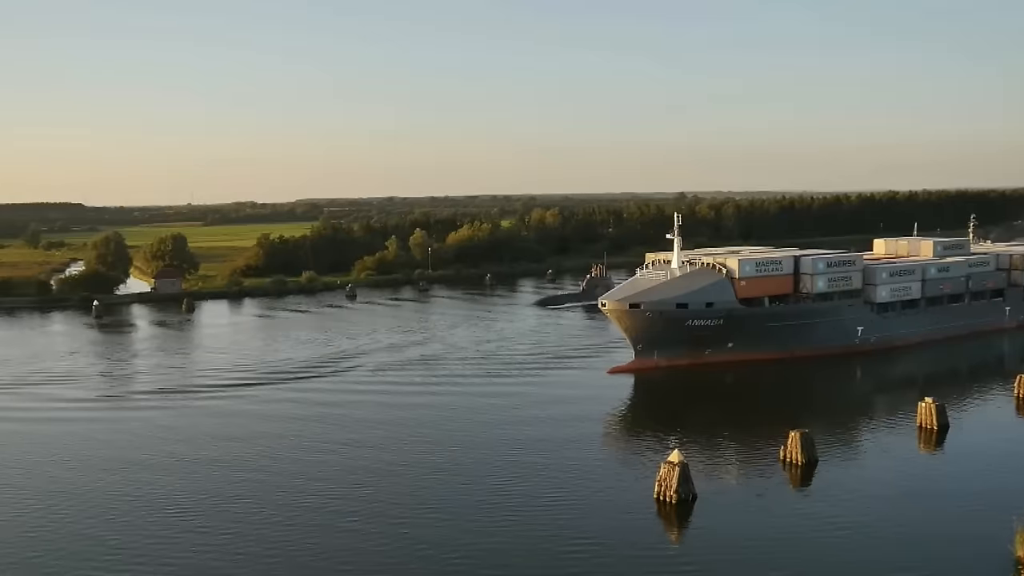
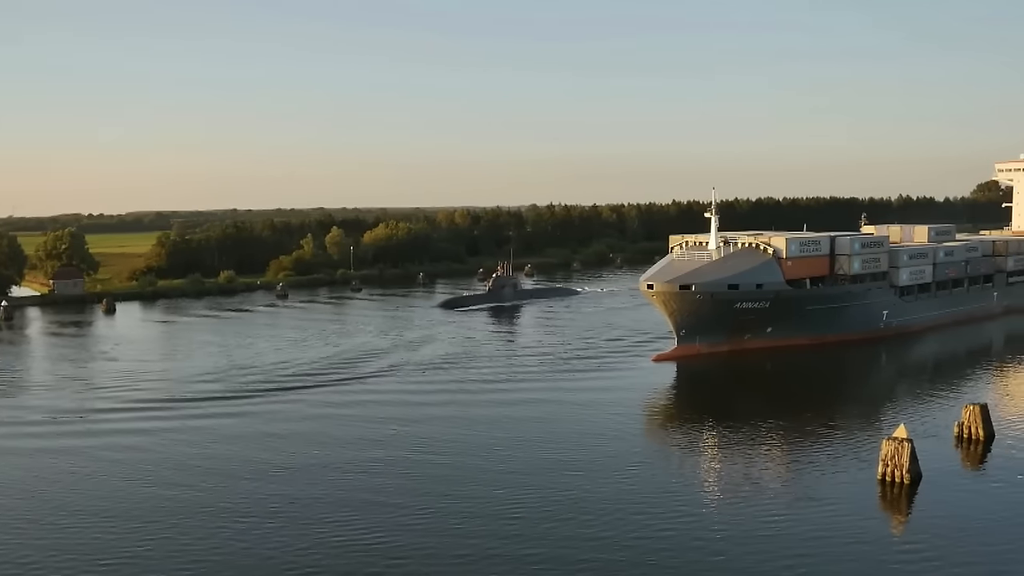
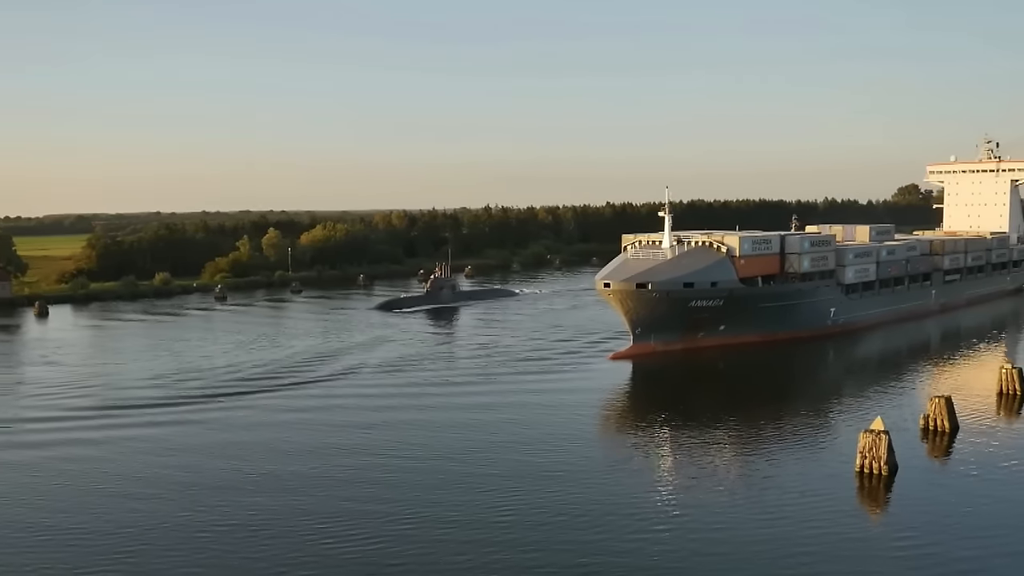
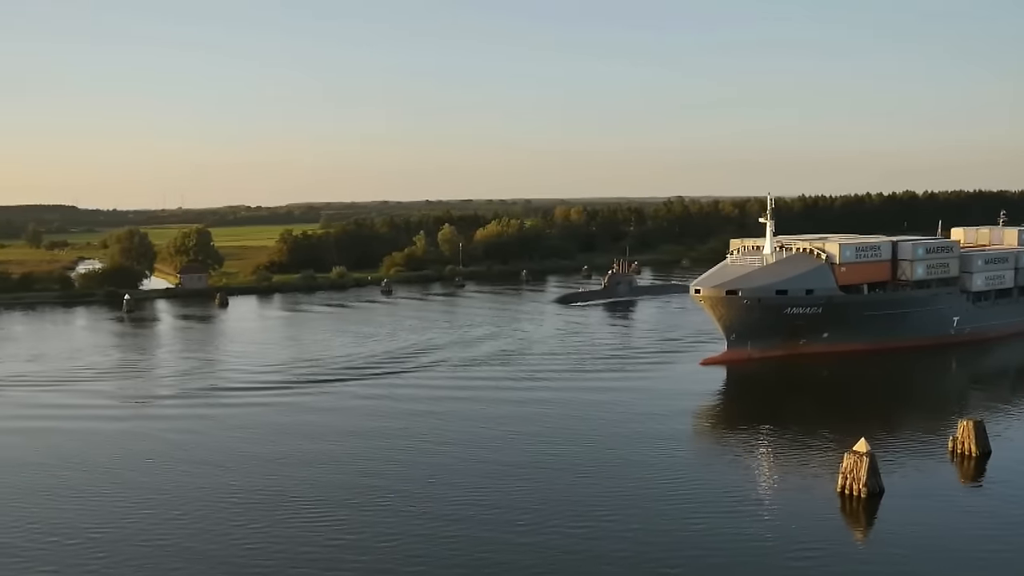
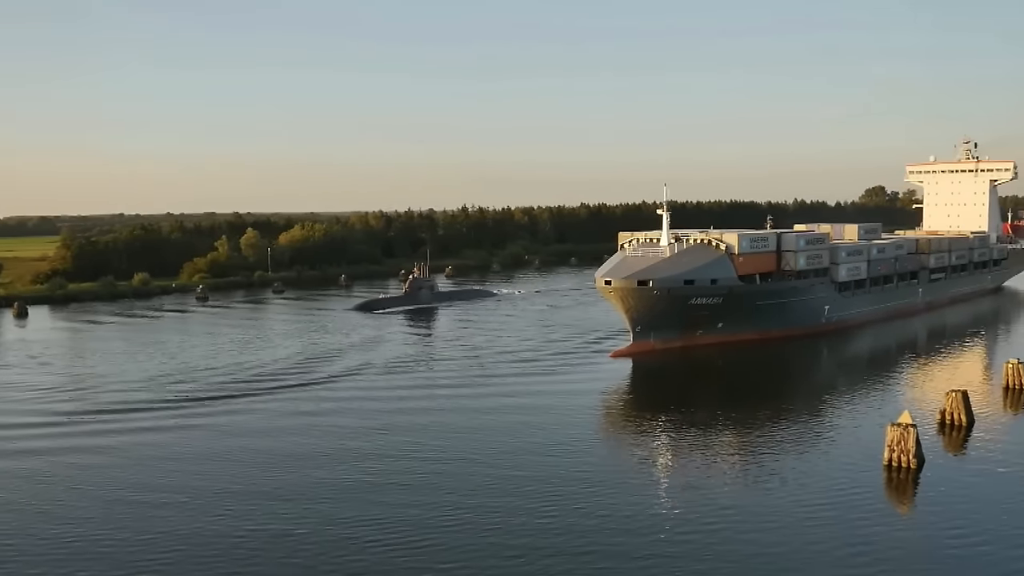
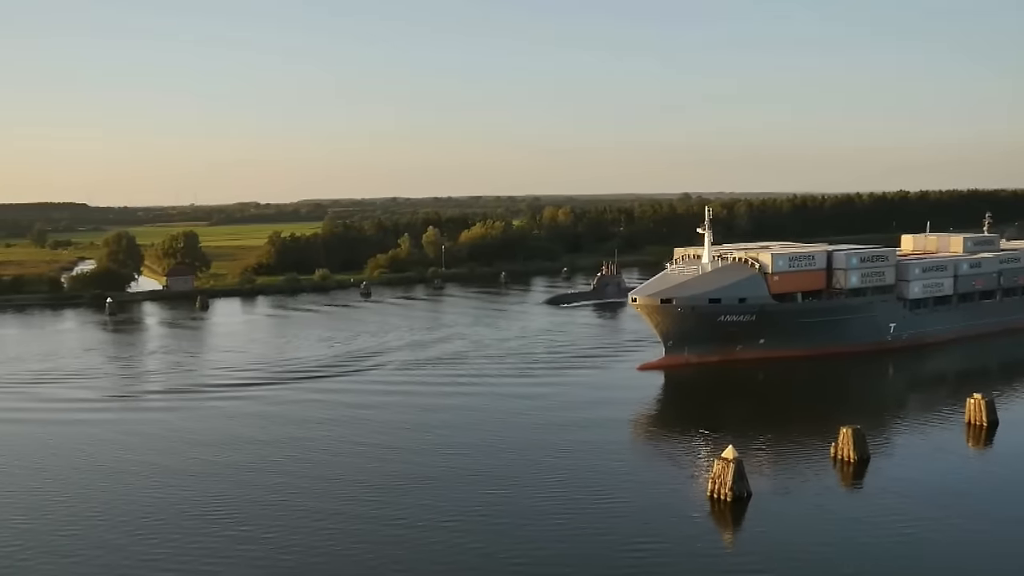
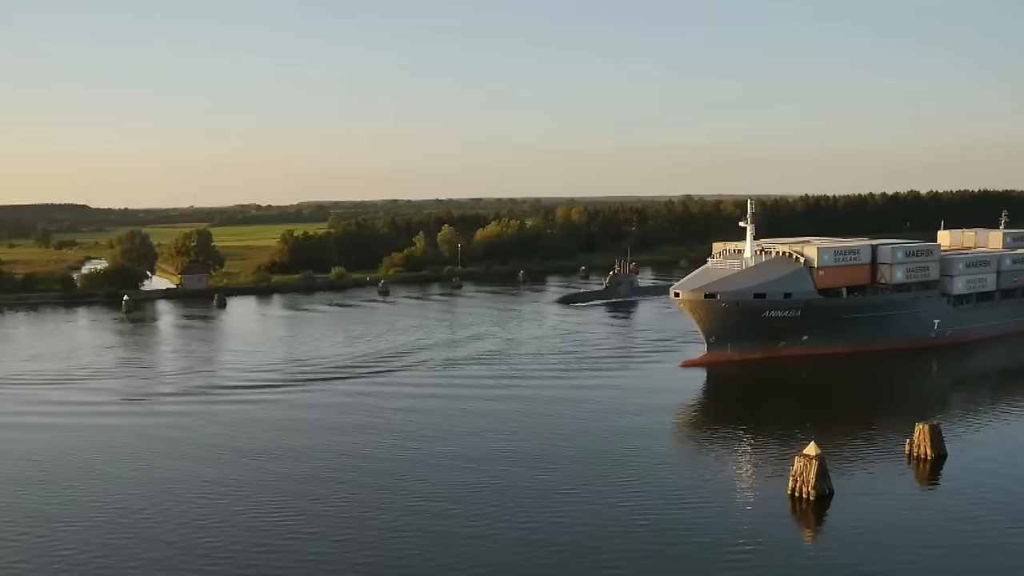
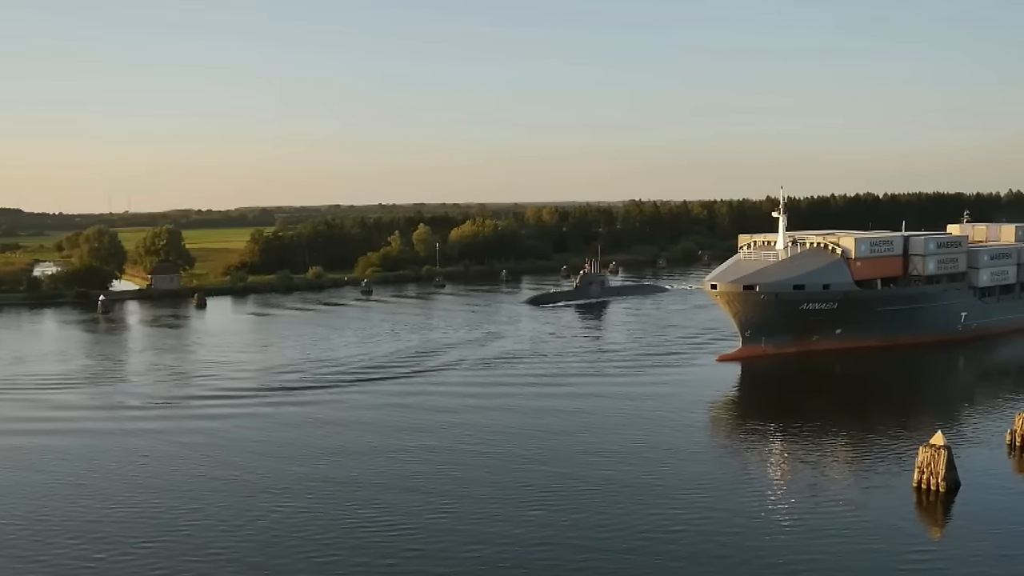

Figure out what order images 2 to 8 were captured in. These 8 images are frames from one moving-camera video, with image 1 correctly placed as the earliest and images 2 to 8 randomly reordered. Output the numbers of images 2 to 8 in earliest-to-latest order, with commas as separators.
6, 7, 4, 8, 2, 3, 5
